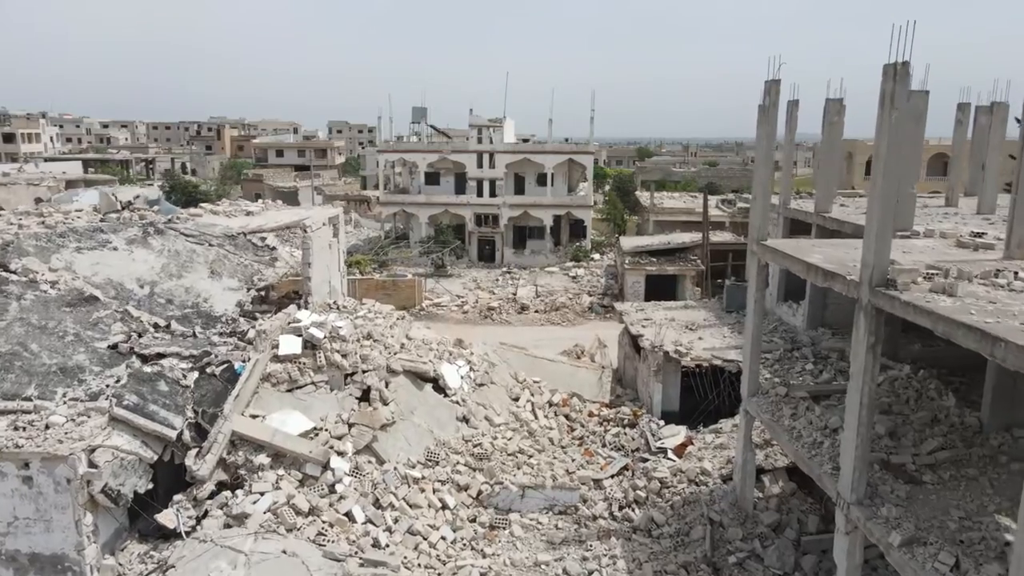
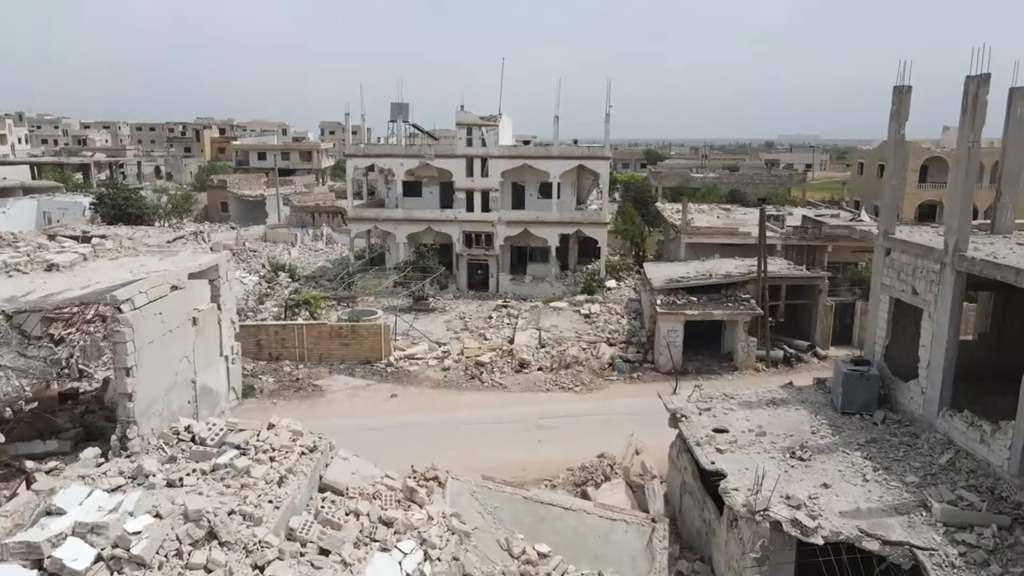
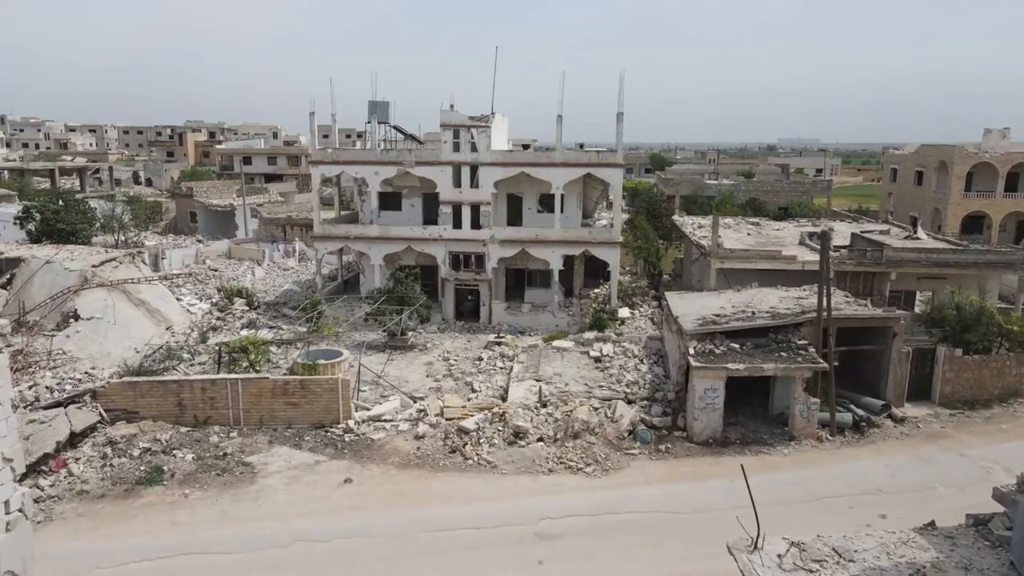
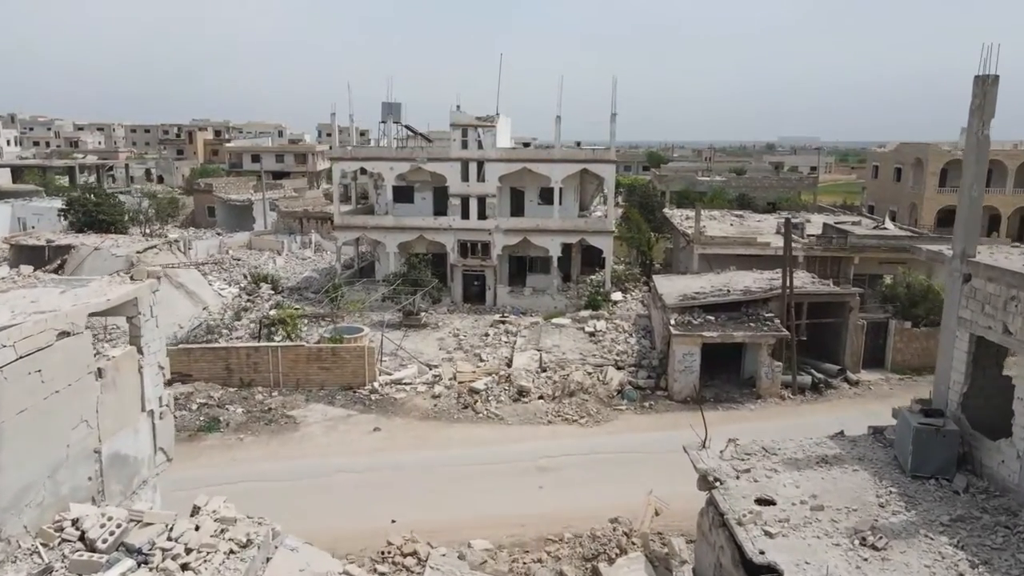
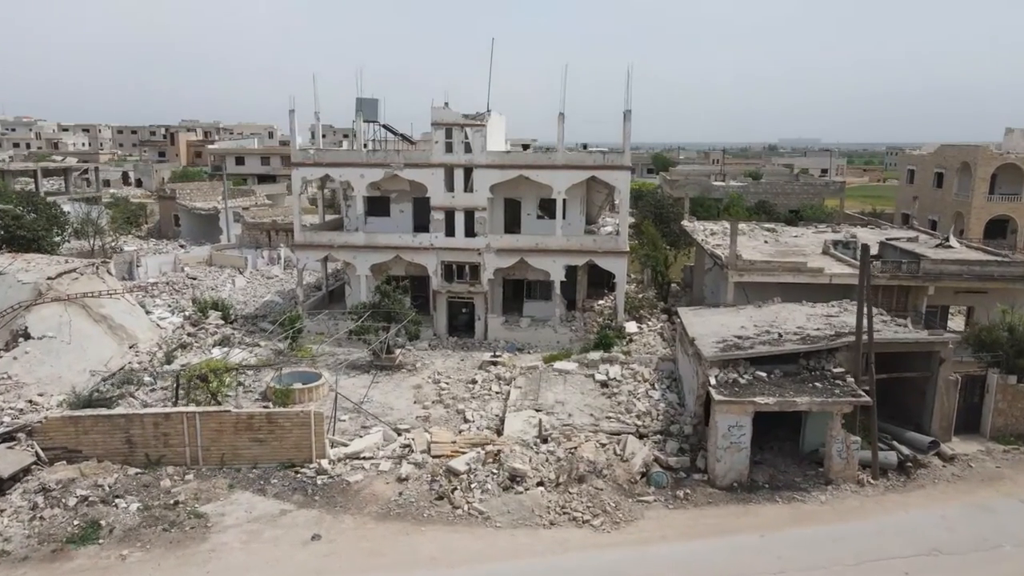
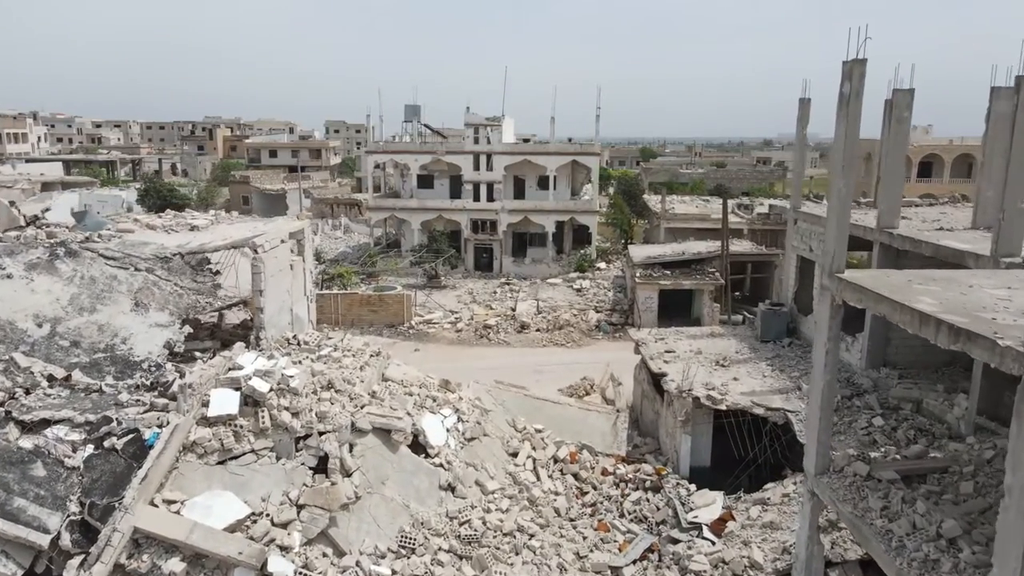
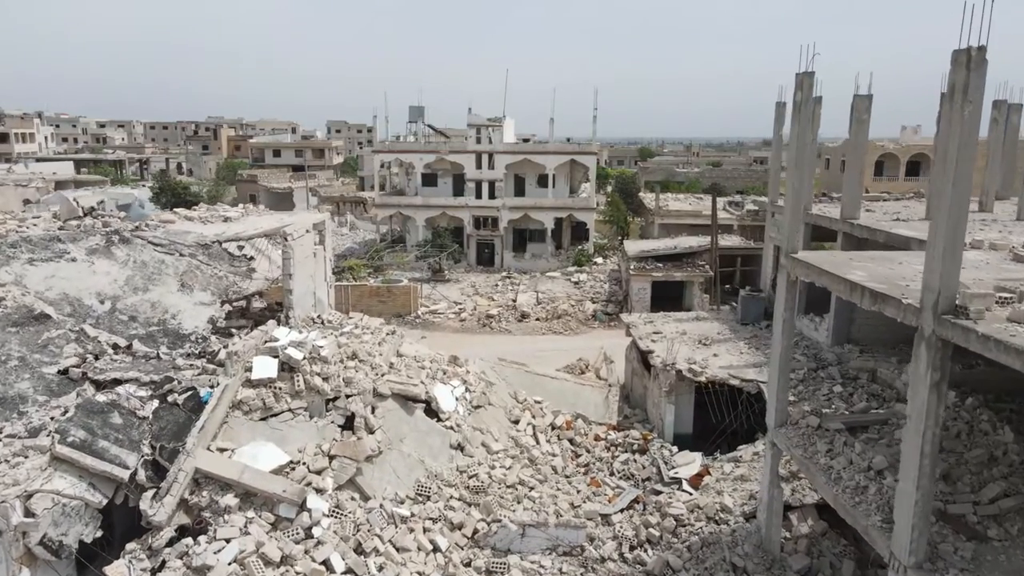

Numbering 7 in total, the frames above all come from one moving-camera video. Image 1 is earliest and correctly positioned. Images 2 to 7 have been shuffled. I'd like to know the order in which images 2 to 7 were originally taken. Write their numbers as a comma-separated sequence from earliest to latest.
7, 6, 2, 4, 3, 5
